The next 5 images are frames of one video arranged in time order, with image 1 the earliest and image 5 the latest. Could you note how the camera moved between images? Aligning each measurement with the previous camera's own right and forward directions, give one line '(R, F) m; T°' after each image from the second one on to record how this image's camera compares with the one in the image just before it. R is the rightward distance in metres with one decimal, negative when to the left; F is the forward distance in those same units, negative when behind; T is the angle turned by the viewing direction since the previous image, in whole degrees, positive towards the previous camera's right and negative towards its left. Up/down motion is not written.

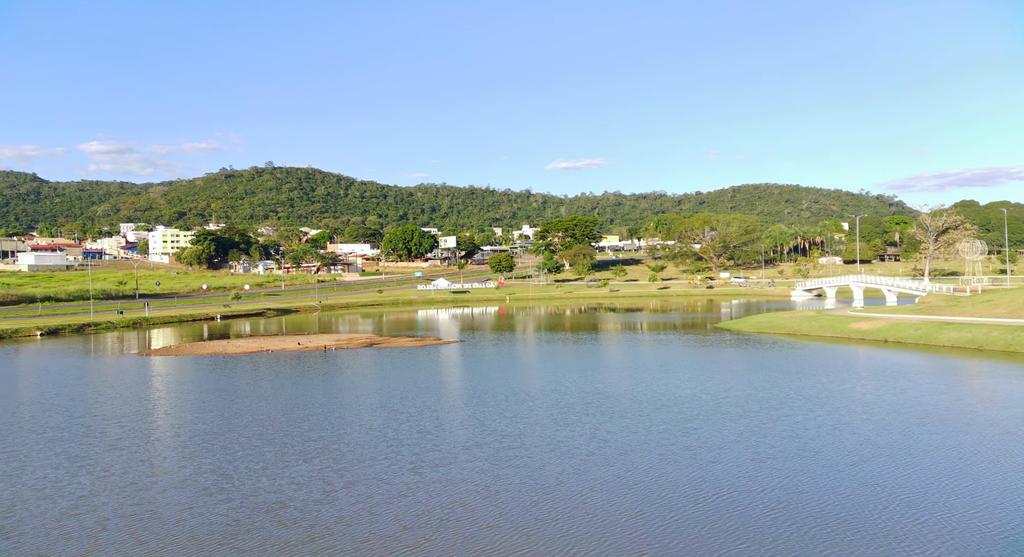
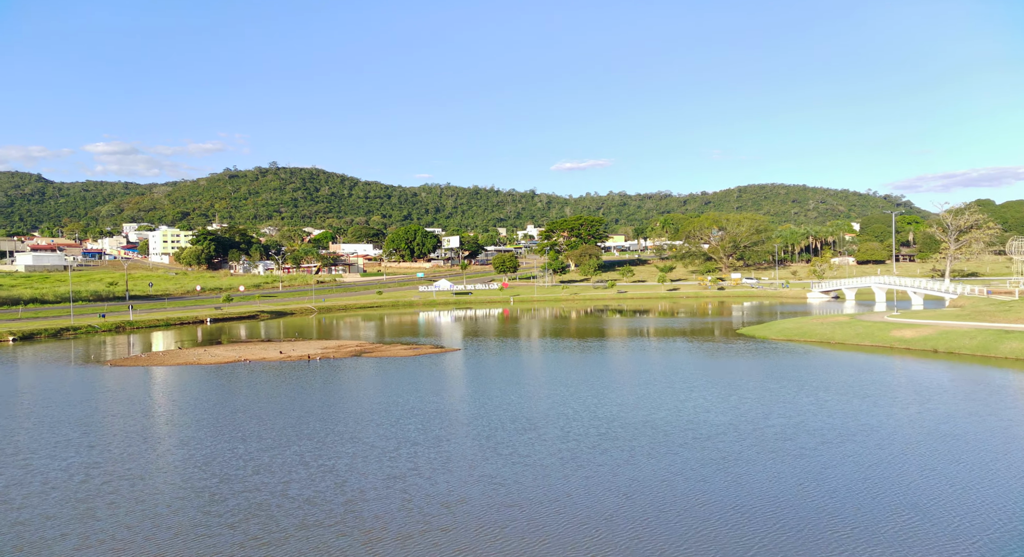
(+0.1, +4.9) m; 0°
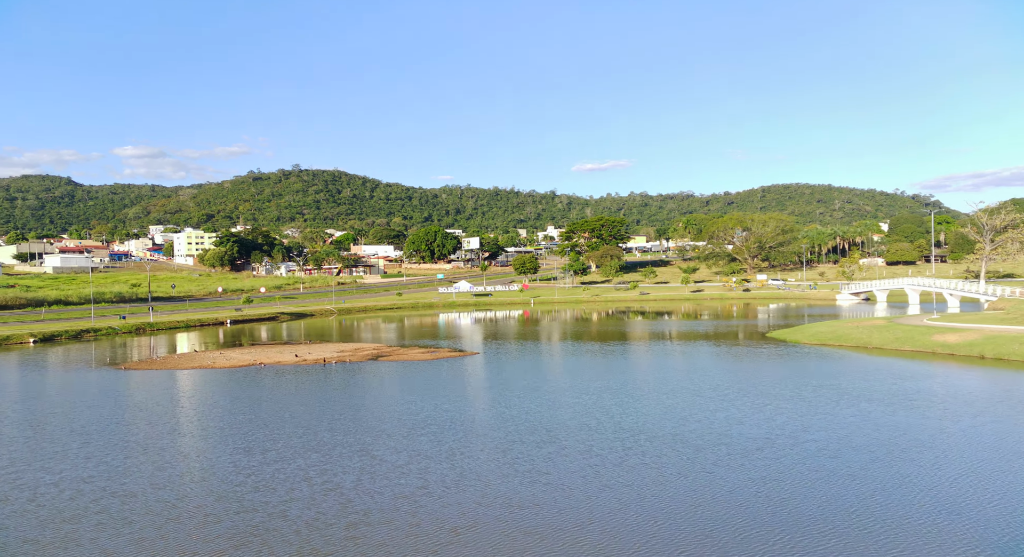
(+0.1, +2.3) m; -1°
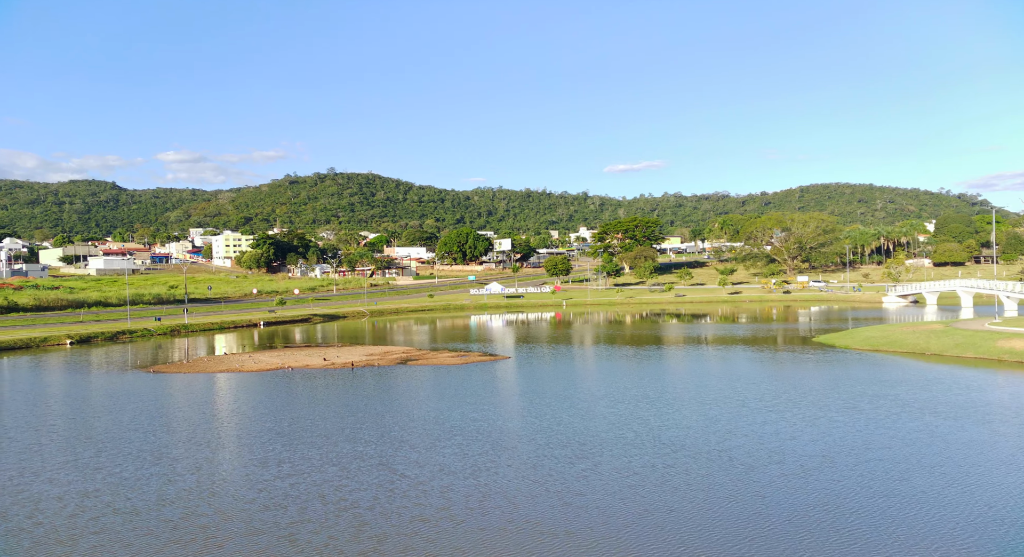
(+0.1, +2.7) m; -2°
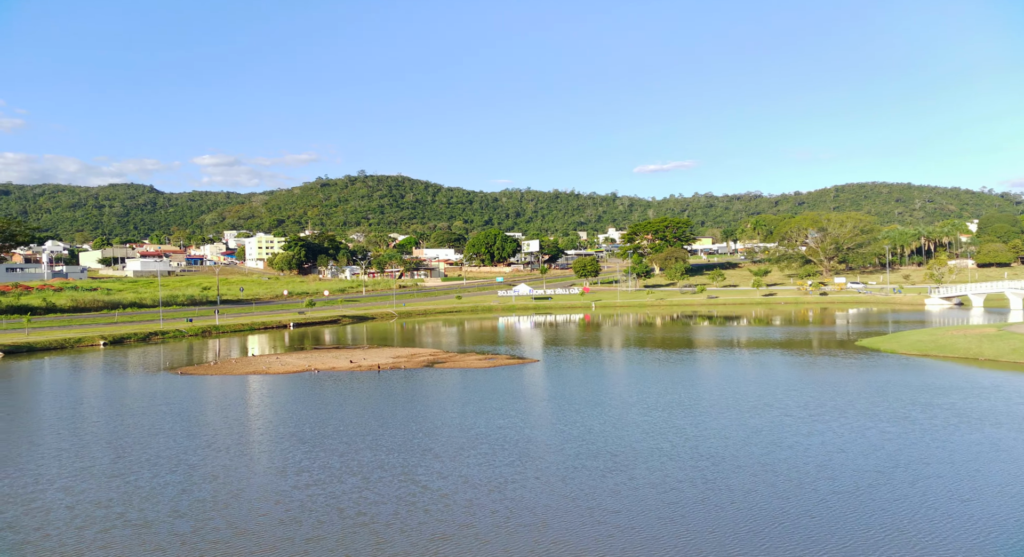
(0.0, +1.9) m; -2°
